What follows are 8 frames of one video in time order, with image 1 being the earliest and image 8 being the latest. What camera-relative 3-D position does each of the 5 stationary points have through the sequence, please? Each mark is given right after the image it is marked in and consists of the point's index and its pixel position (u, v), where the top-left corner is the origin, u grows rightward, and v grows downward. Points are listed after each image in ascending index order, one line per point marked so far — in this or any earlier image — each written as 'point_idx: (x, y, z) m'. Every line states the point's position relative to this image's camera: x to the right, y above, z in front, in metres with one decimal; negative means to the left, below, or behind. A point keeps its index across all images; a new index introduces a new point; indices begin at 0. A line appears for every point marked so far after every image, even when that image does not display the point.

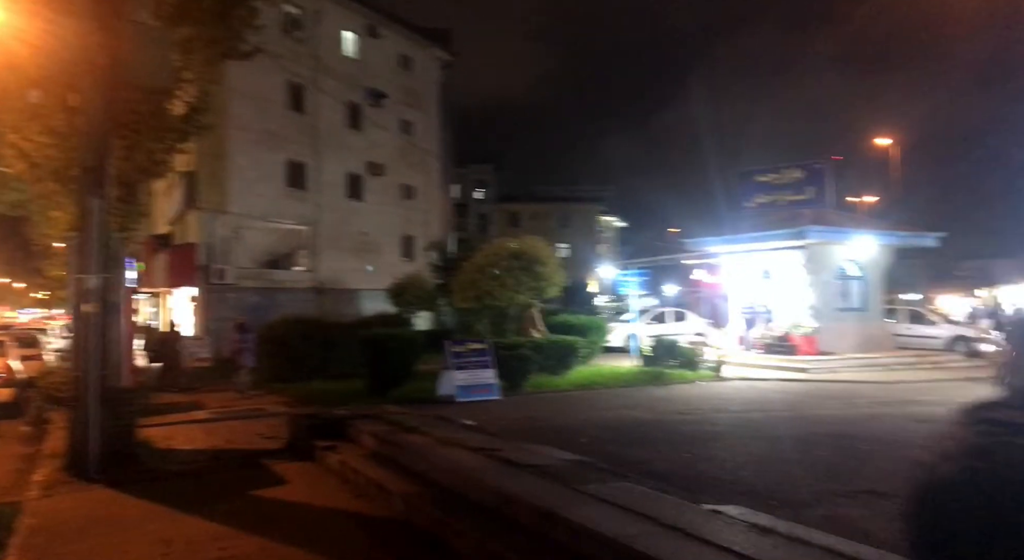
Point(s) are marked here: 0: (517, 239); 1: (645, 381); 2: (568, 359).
0: (+0.1, +1.0, +19.3) m
1: (+3.1, -2.3, +18.2) m
2: (+1.3, -1.8, +18.3) m
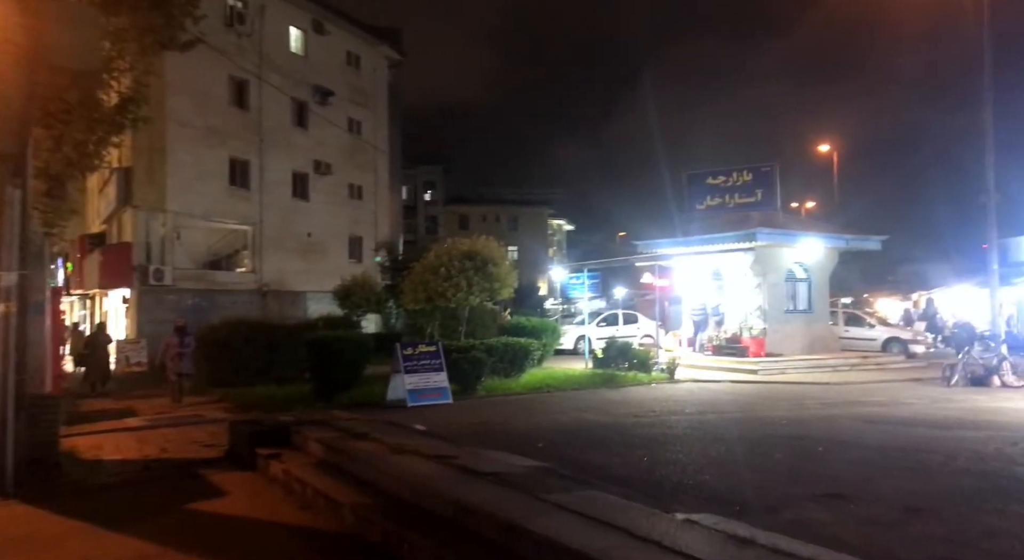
0: (-1.0, +1.0, +18.9) m
1: (+2.0, -2.3, +18.0) m
2: (+0.2, -1.8, +18.0) m
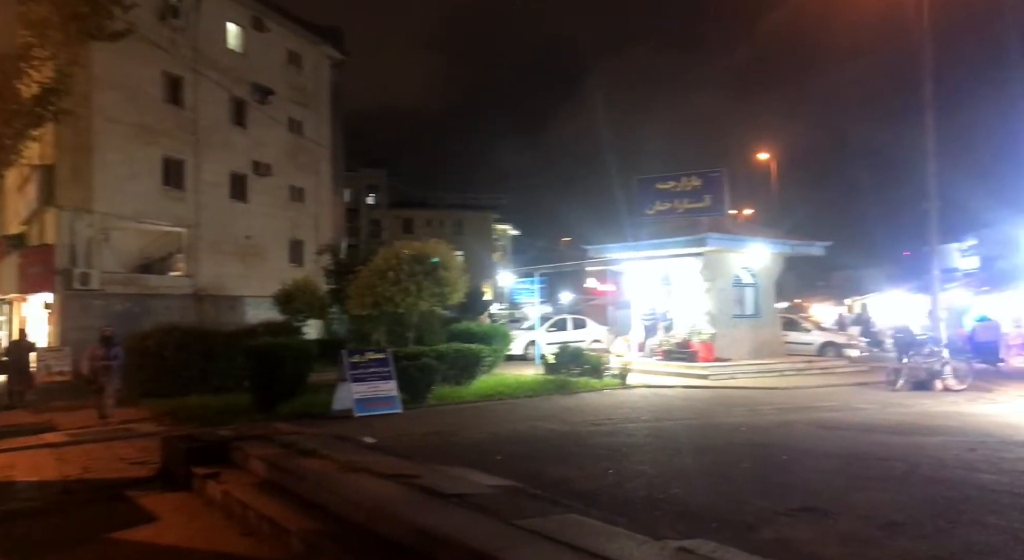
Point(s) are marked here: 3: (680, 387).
0: (-2.2, +0.9, +18.4) m
1: (+0.9, -2.5, +17.7) m
2: (-0.9, -1.9, +17.5) m
3: (+3.9, -2.5, +18.5) m
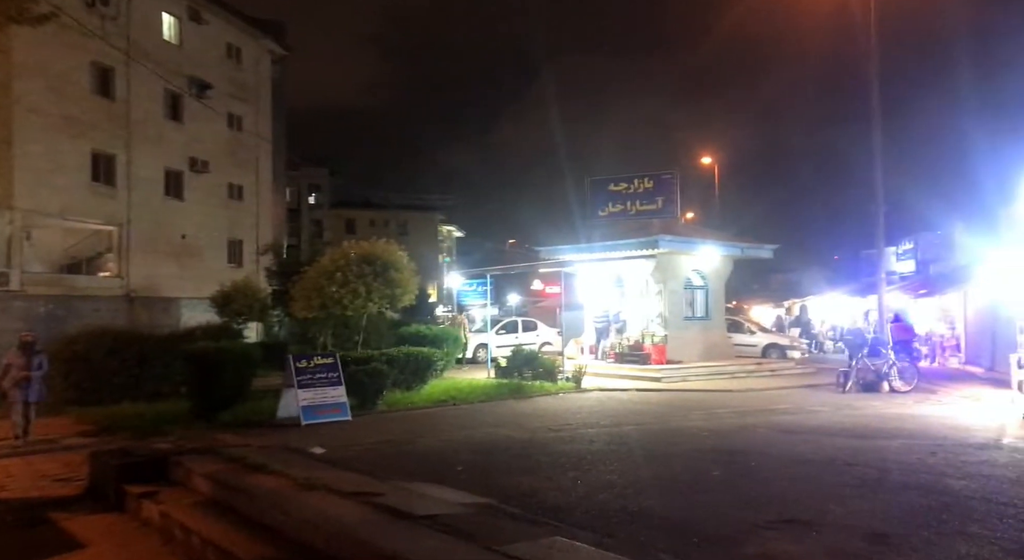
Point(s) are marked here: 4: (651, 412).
0: (-3.3, +0.8, +17.7) m
1: (-0.1, -2.5, +17.2) m
2: (-1.9, -2.0, +16.9) m
3: (+2.8, -2.6, +18.3) m
4: (+2.6, -2.5, +15.1) m
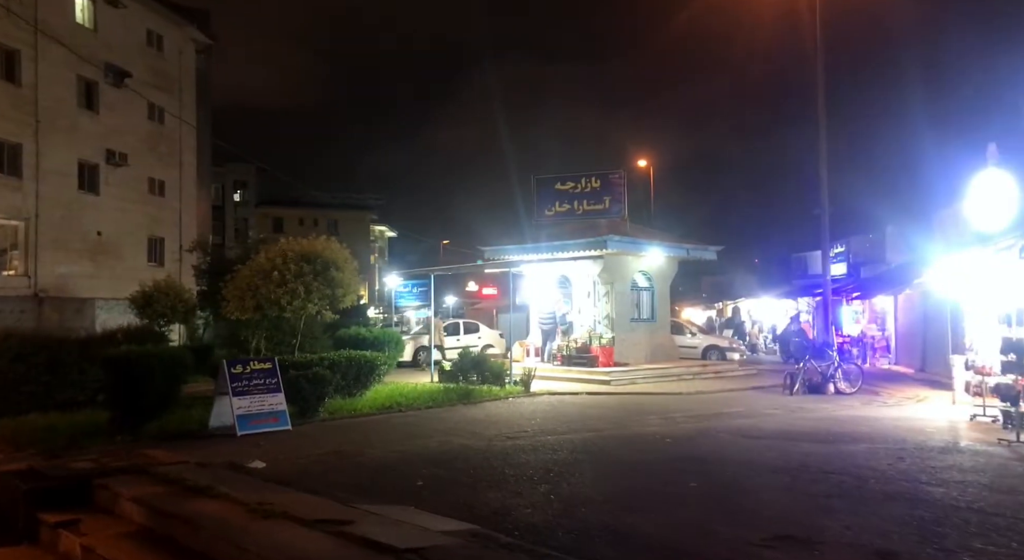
0: (-4.4, +0.8, +16.7) m
1: (-1.2, -2.5, +16.5) m
2: (-3.0, -2.0, +16.1) m
3: (+1.6, -2.6, +17.8) m
4: (+1.7, -2.5, +14.6) m
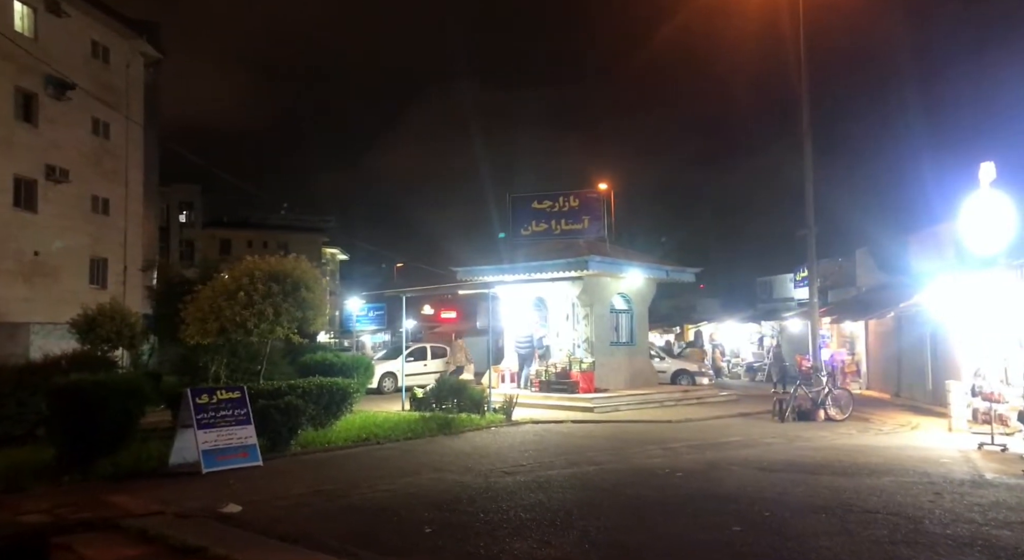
0: (-4.7, +0.4, +15.5) m
1: (-1.5, -2.9, +15.4) m
2: (-3.3, -2.4, +14.8) m
3: (+1.2, -3.1, +16.9) m
4: (+1.5, -2.9, +13.7) m
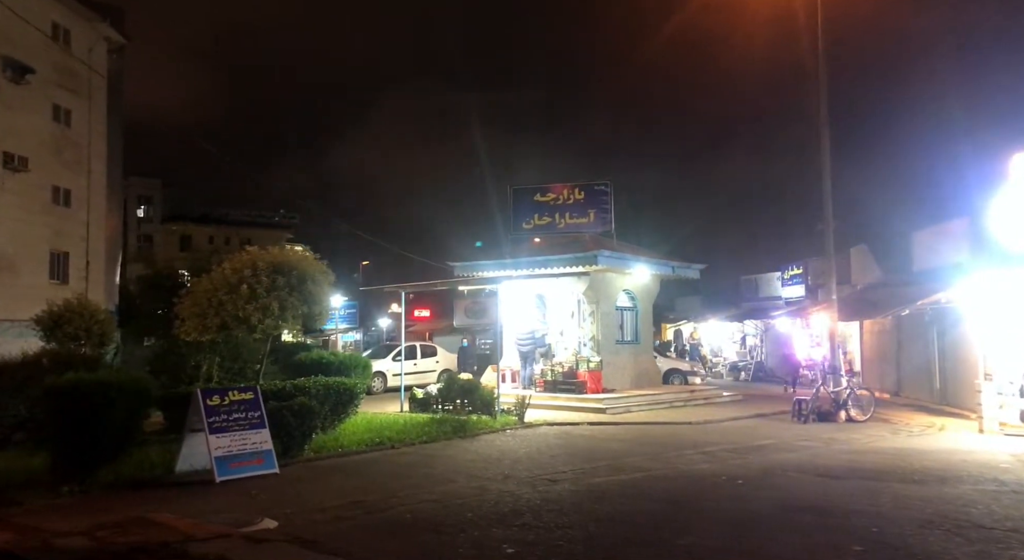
0: (-4.3, +0.6, +14.4) m
1: (-1.2, -2.8, +14.4) m
2: (-2.9, -2.2, +13.8) m
3: (+1.5, -2.9, +16.1) m
4: (+2.0, -2.8, +12.9) m
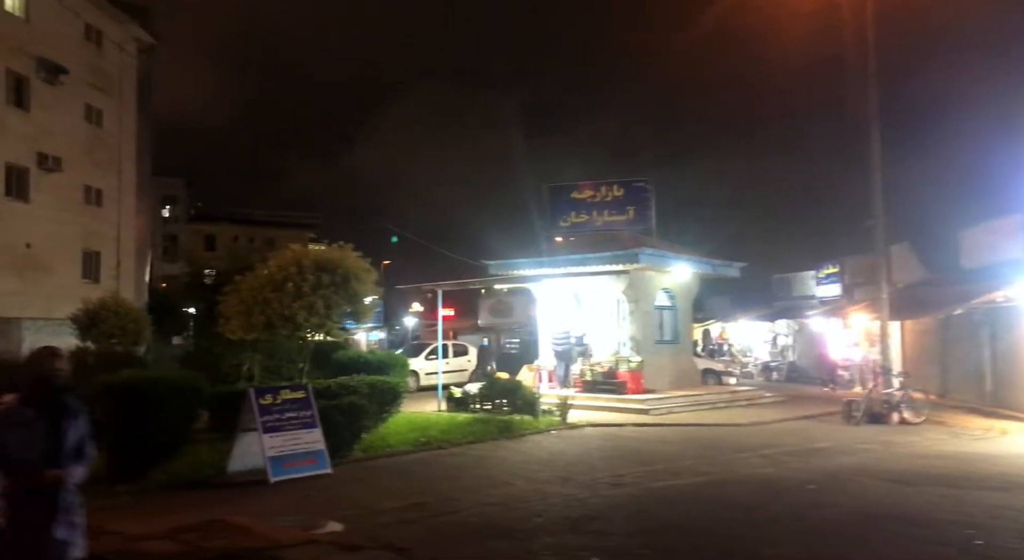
0: (-3.5, +0.6, +14.2) m
1: (-0.3, -2.7, +14.2) m
2: (-2.0, -2.2, +13.6) m
3: (+2.4, -2.9, +15.7) m
4: (+2.8, -2.8, +12.6) m
